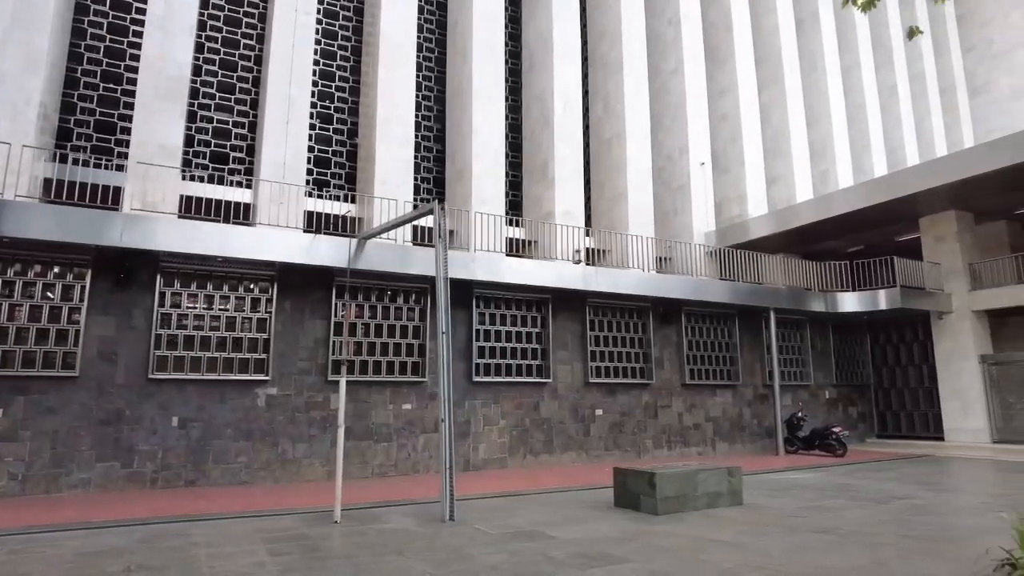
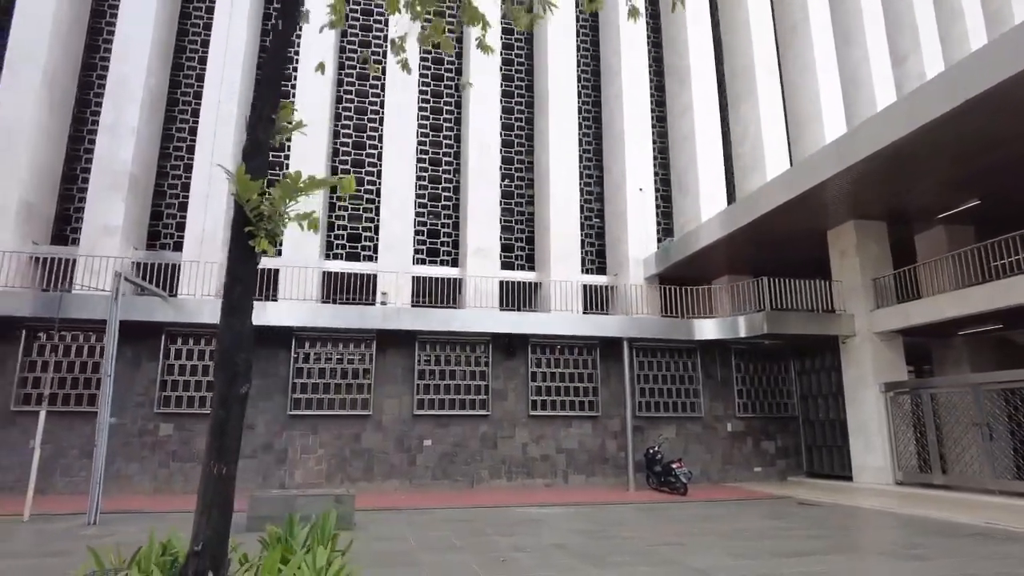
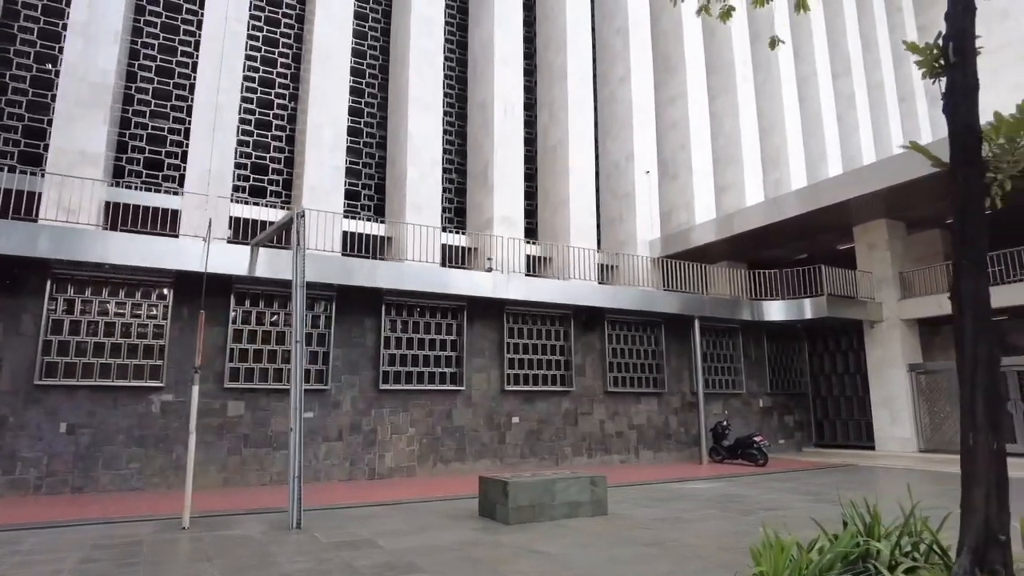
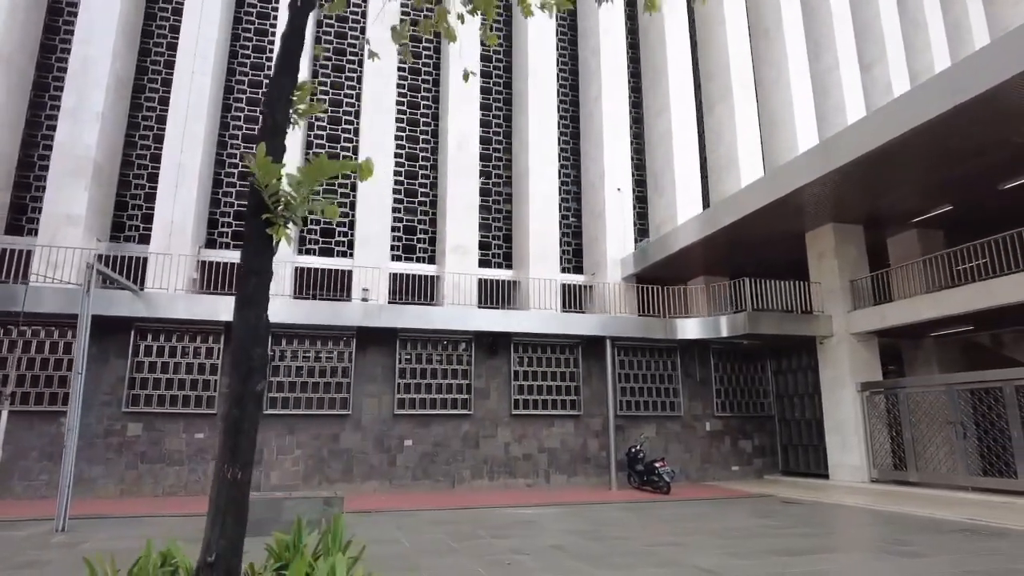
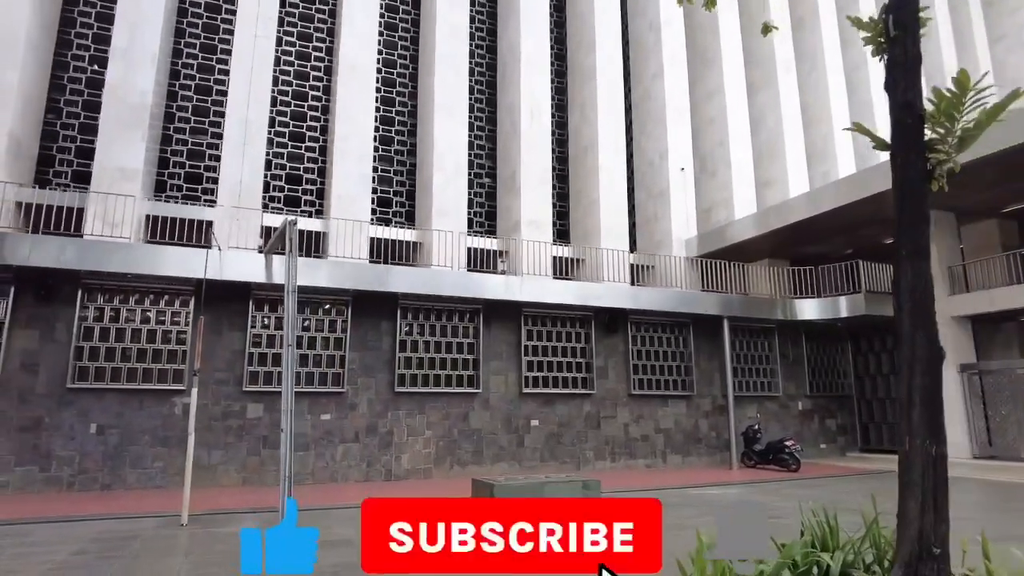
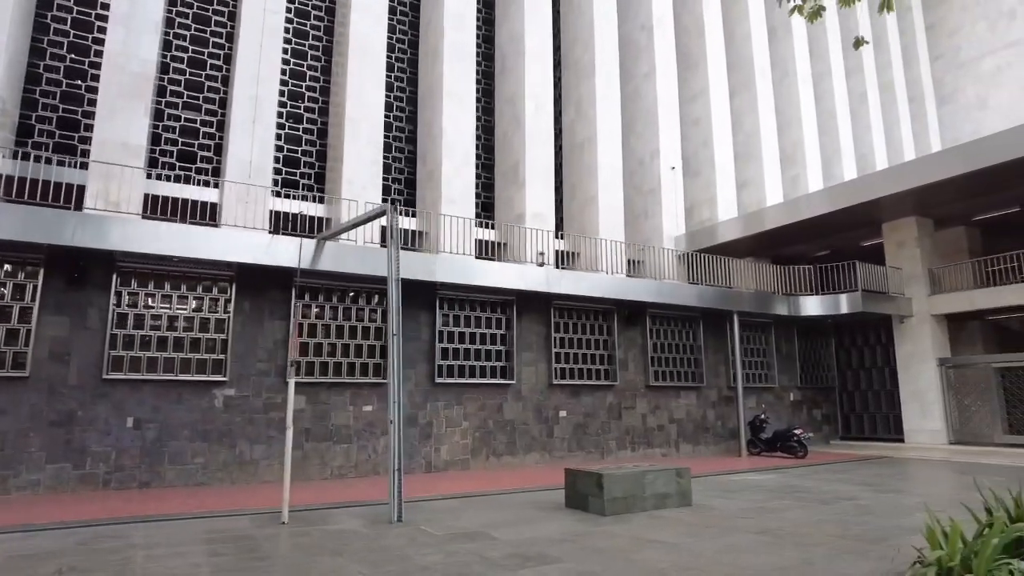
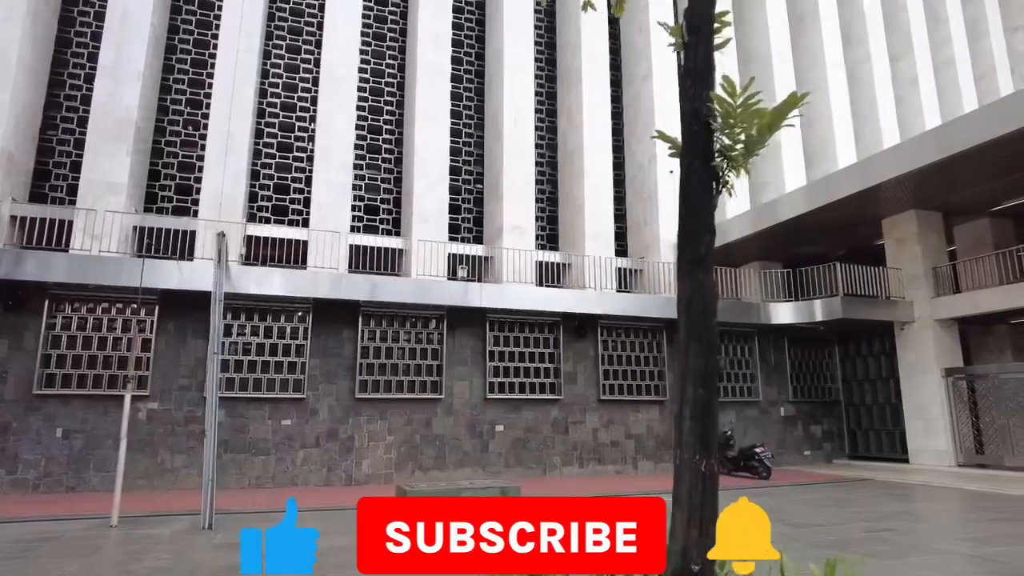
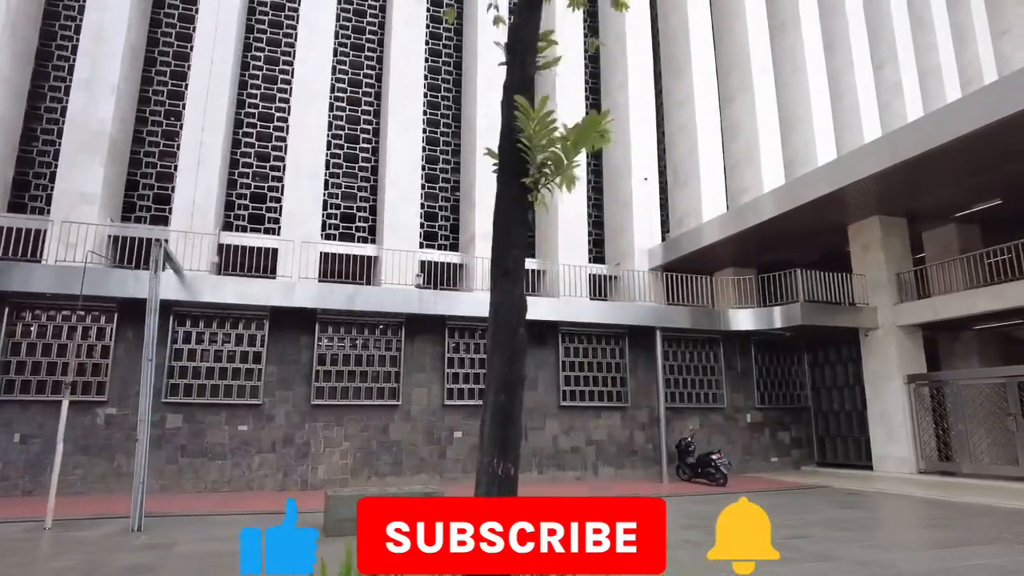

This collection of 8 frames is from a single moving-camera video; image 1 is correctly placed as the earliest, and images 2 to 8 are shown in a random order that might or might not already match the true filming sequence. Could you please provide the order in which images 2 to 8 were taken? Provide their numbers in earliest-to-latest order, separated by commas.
6, 3, 5, 7, 8, 4, 2
